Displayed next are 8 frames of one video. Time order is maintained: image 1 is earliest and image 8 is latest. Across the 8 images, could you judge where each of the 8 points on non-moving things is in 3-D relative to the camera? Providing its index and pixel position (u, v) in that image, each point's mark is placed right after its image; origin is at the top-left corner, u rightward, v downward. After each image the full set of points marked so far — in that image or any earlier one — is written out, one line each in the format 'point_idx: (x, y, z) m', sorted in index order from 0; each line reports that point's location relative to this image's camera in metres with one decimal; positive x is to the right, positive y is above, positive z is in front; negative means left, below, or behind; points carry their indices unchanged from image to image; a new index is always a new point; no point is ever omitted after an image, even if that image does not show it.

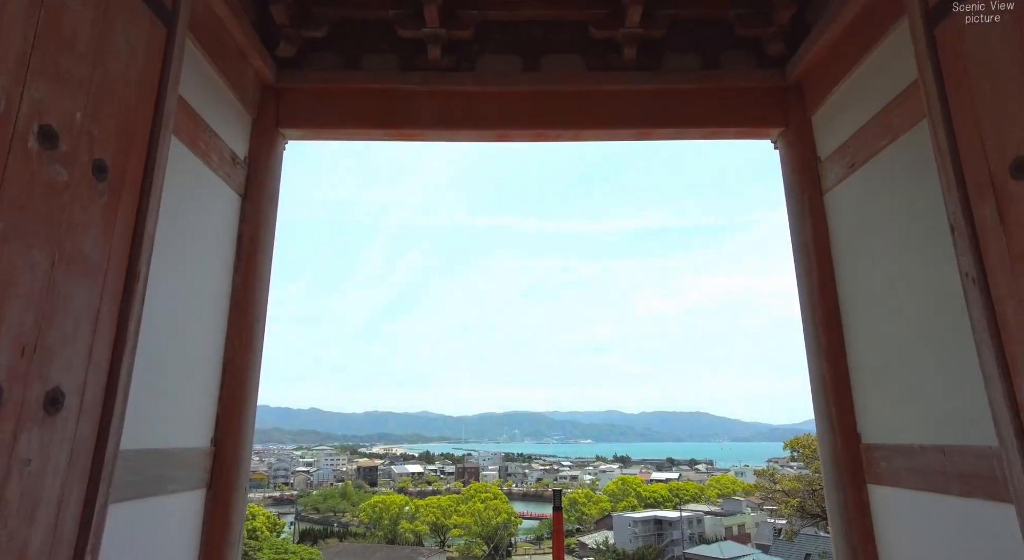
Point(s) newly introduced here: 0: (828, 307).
0: (+1.4, -0.1, +2.8) m
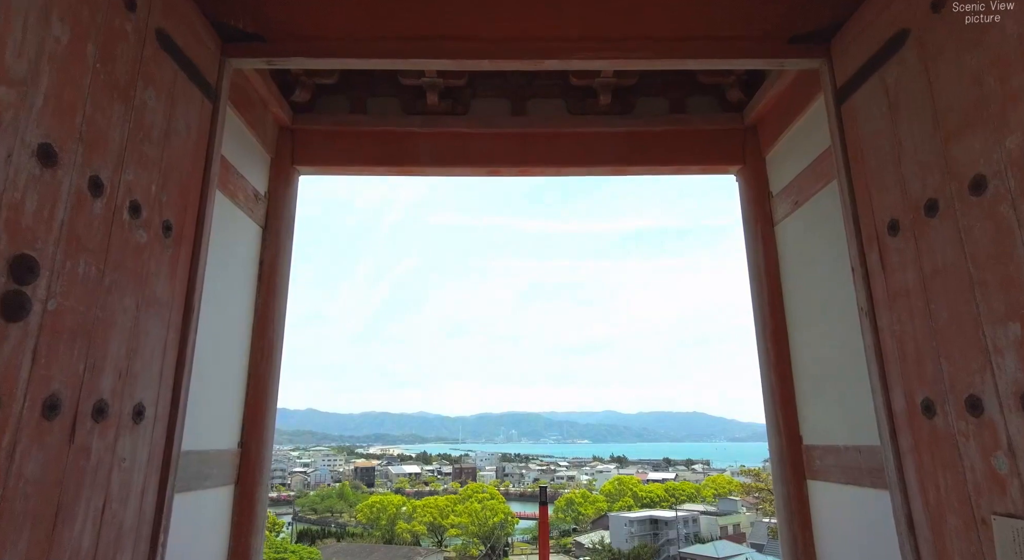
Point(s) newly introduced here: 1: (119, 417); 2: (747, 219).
0: (+1.4, -0.2, +3.2) m
1: (-1.0, -0.4, +1.6) m
2: (+1.3, +0.3, +3.4) m
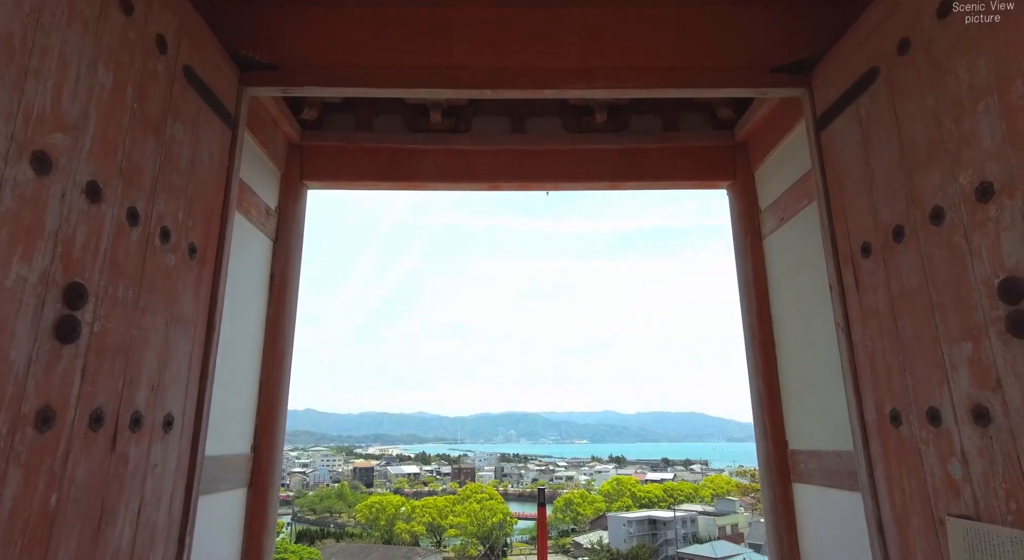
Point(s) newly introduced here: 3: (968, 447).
0: (+1.4, -0.3, +3.4) m
1: (-1.0, -0.4, +1.8) m
2: (+1.3, +0.3, +3.6) m
3: (+1.2, -0.4, +1.6) m
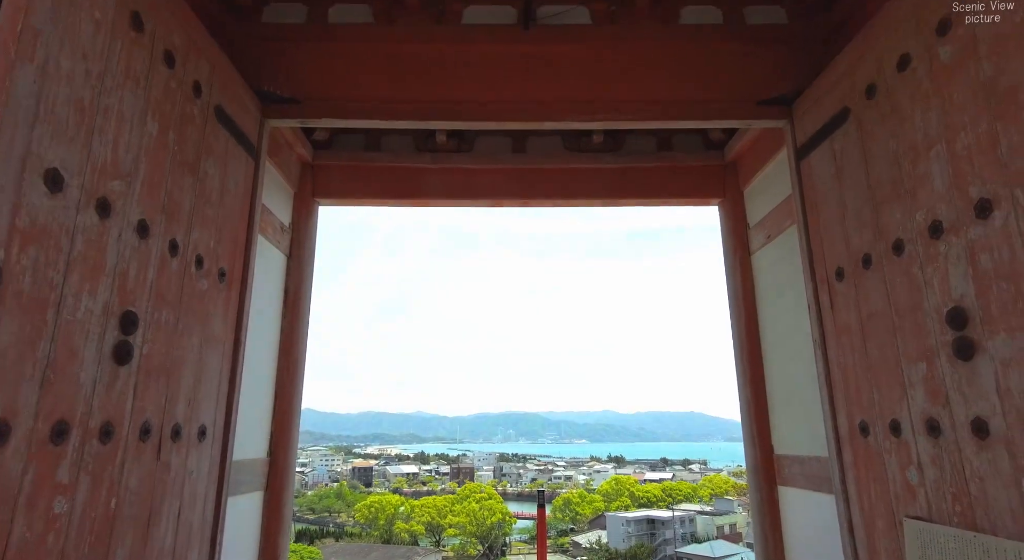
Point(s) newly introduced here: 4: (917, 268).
0: (+1.4, -0.4, +3.6) m
1: (-1.0, -0.5, +2.0) m
2: (+1.3, +0.2, +3.8) m
3: (+1.2, -0.5, +1.8) m
4: (+1.2, 0.0, +1.8) m
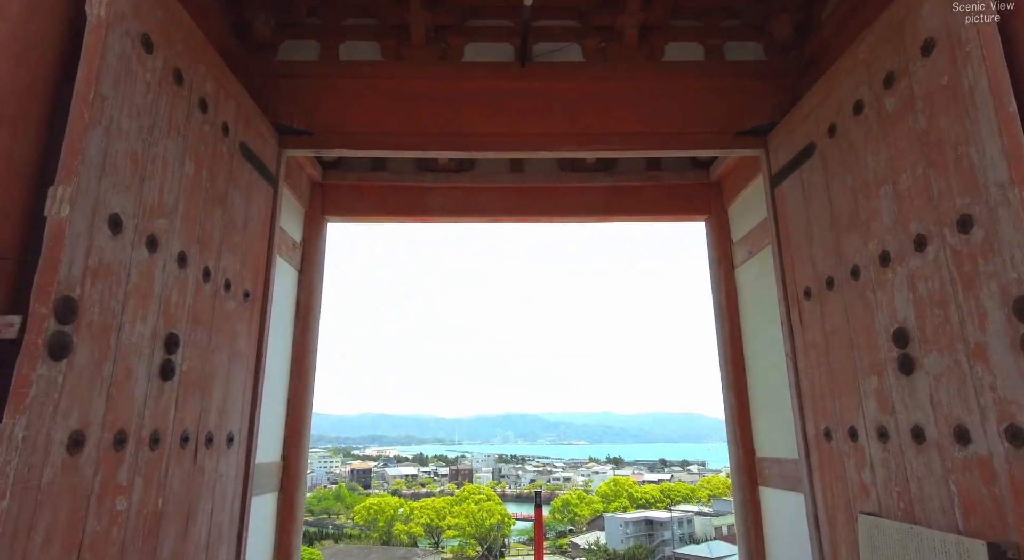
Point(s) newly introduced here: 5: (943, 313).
0: (+1.4, -0.5, +3.8) m
1: (-1.0, -0.6, +2.2) m
2: (+1.3, +0.1, +4.0) m
3: (+1.2, -0.6, +2.0) m
4: (+1.2, 0.0, +2.1) m
5: (+1.2, -0.1, +1.7) m
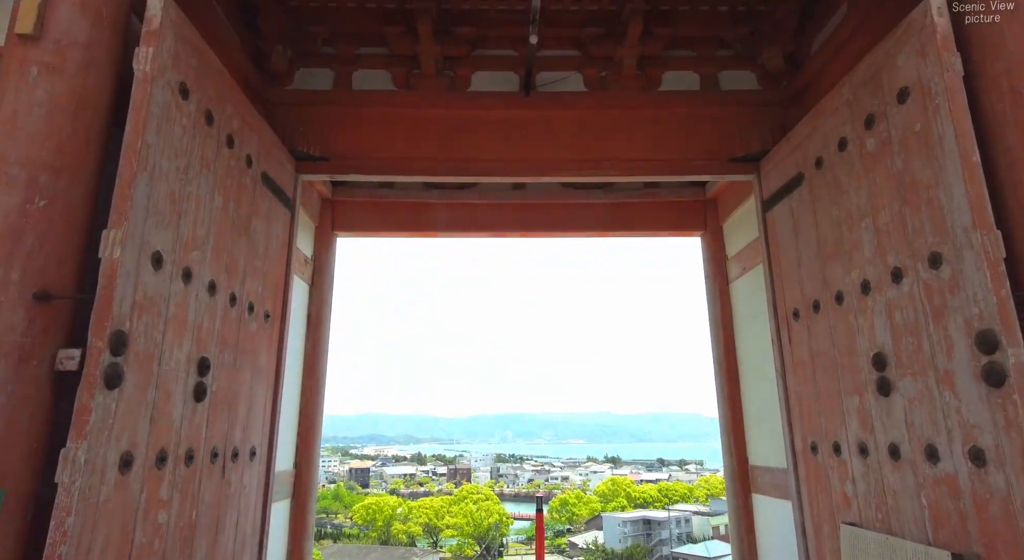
0: (+1.4, -0.5, +3.9) m
1: (-1.0, -0.7, +2.3) m
2: (+1.3, 0.0, +4.2) m
3: (+1.2, -0.7, +2.2) m
4: (+1.2, -0.1, +2.2) m
5: (+1.2, -0.2, +1.9) m
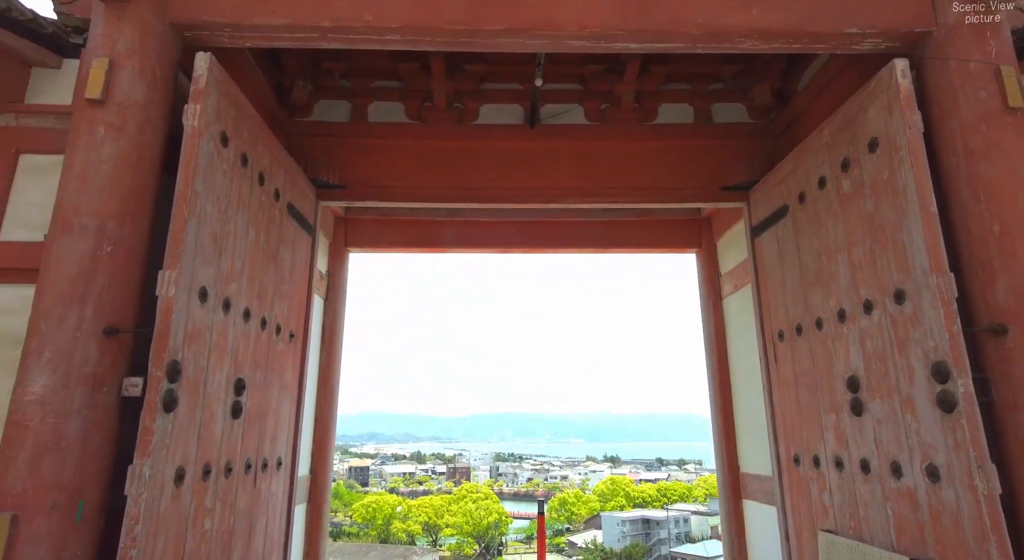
0: (+1.4, -0.6, +4.2) m
1: (-1.0, -0.8, +2.6) m
2: (+1.3, -0.1, +4.4) m
3: (+1.2, -0.8, +2.4) m
4: (+1.2, -0.2, +2.4) m
5: (+1.2, -0.3, +2.1) m
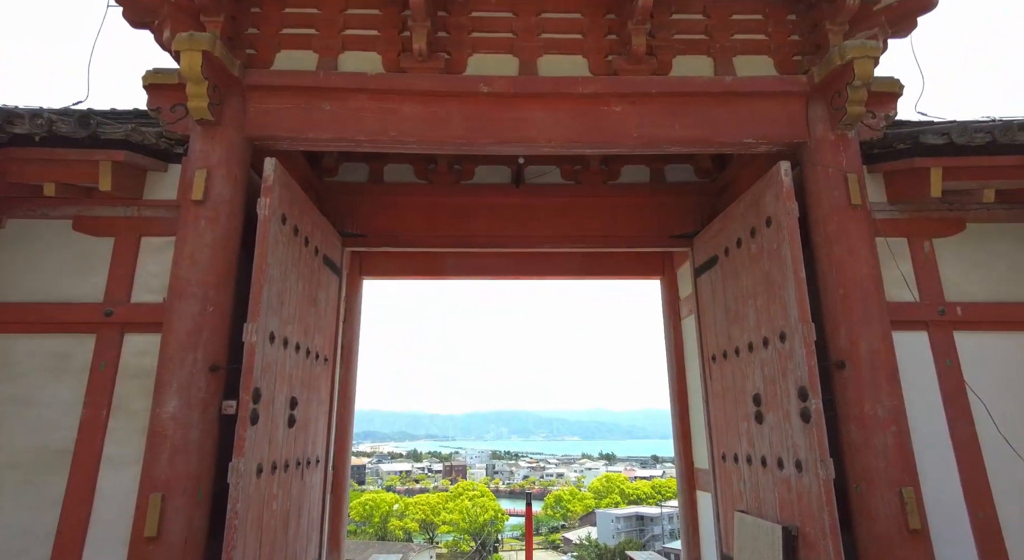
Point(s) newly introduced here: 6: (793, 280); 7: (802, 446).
0: (+1.3, -0.8, +4.9) m
1: (-1.1, -1.0, +3.3) m
2: (+1.3, -0.3, +5.1) m
3: (+1.2, -1.0, +3.1) m
4: (+1.2, -0.4, +3.1) m
5: (+1.2, -0.5, +2.8) m
6: (+1.2, 0.0, +2.7) m
7: (+1.2, -0.7, +2.5) m
